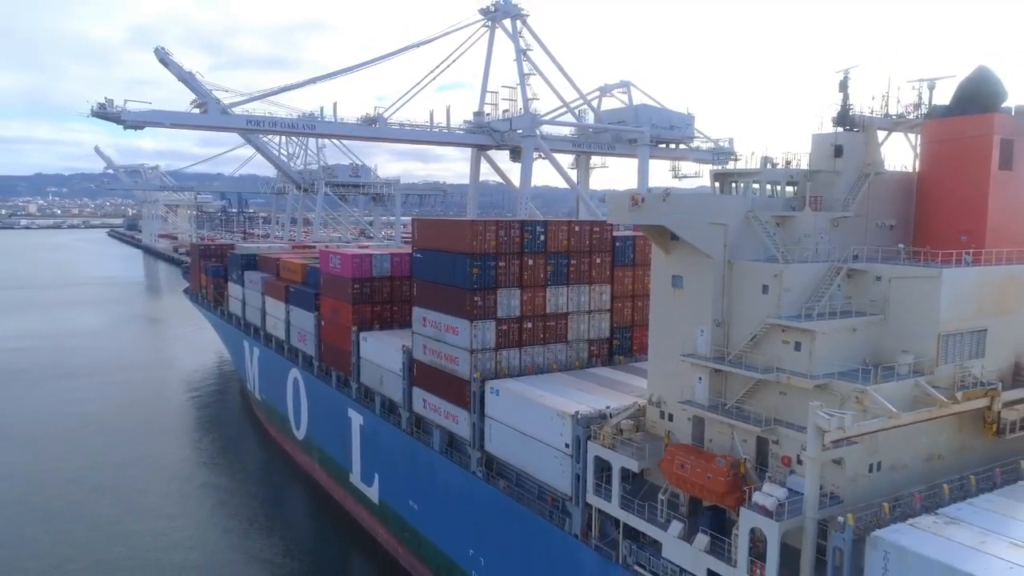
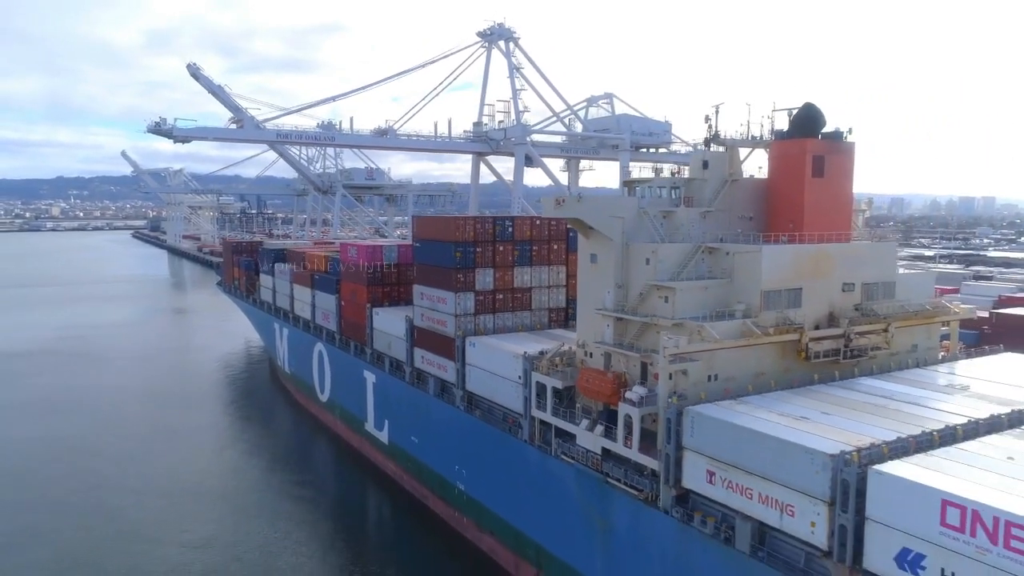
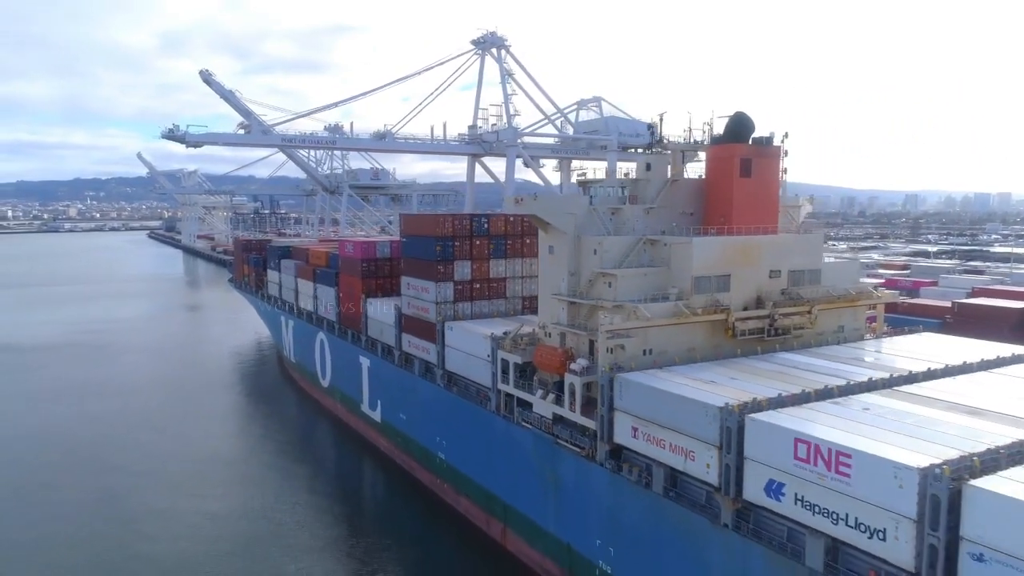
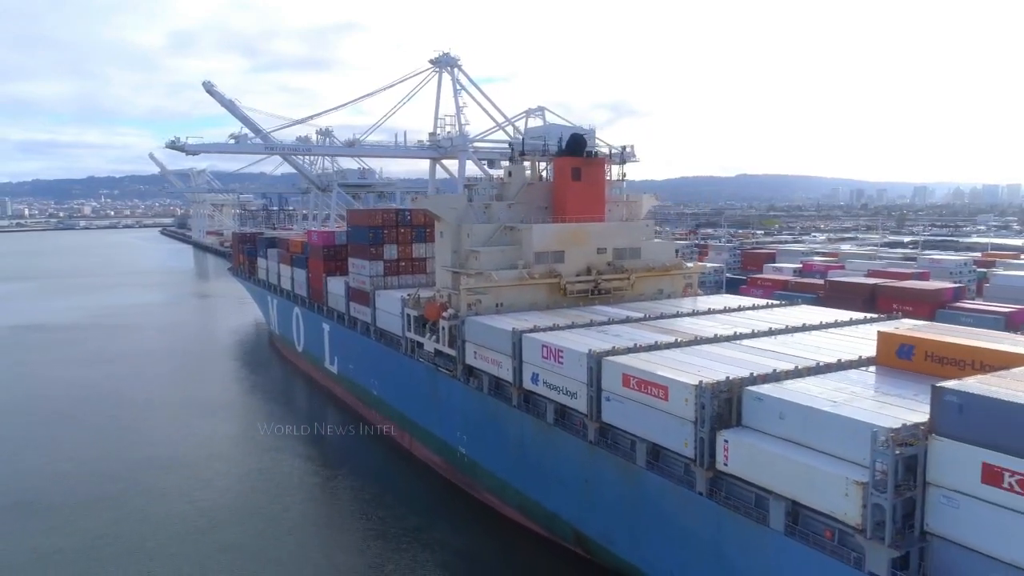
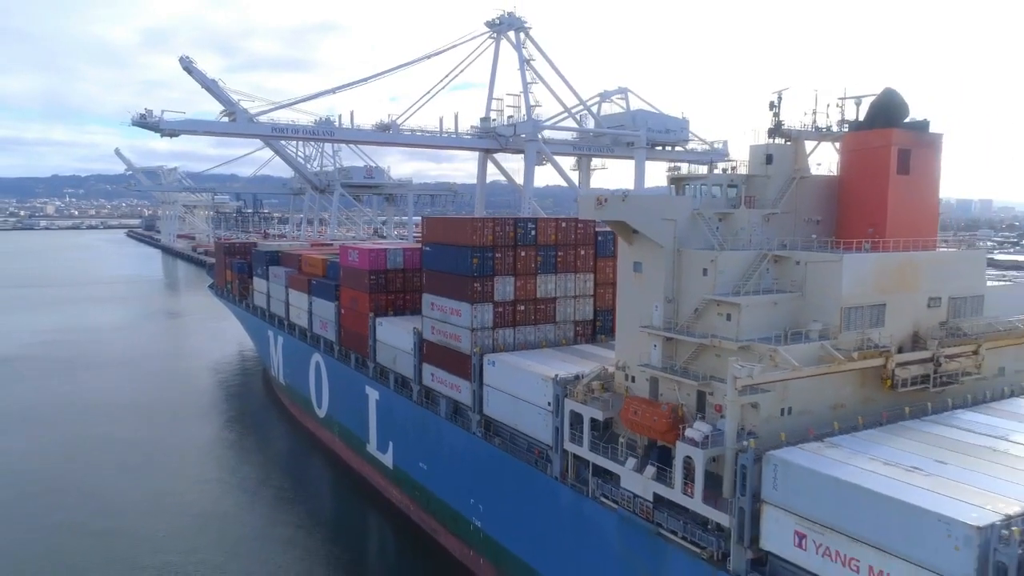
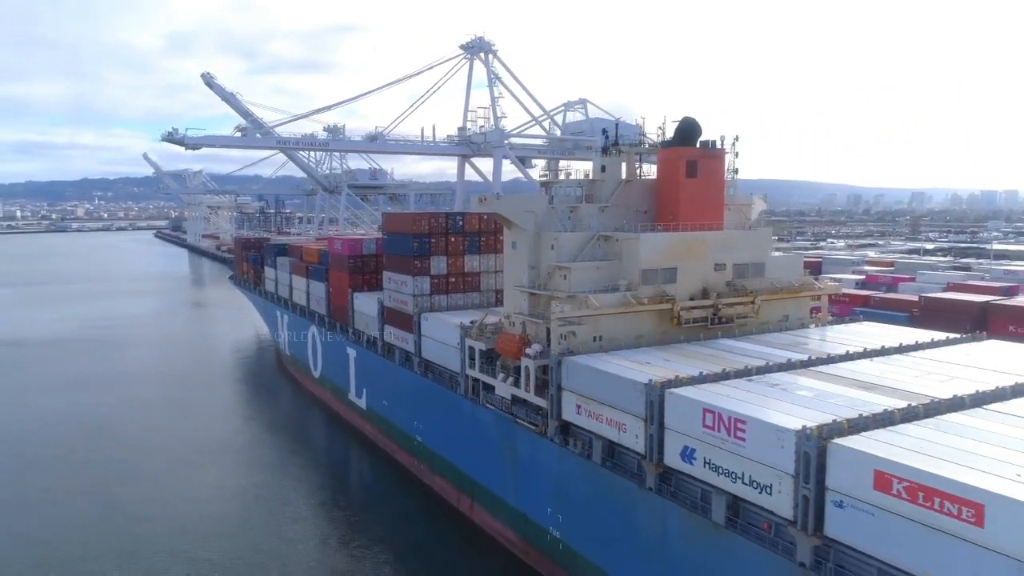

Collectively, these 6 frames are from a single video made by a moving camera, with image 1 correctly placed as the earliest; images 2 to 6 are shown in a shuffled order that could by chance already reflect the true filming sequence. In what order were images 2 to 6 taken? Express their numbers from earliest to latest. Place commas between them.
5, 2, 3, 6, 4
